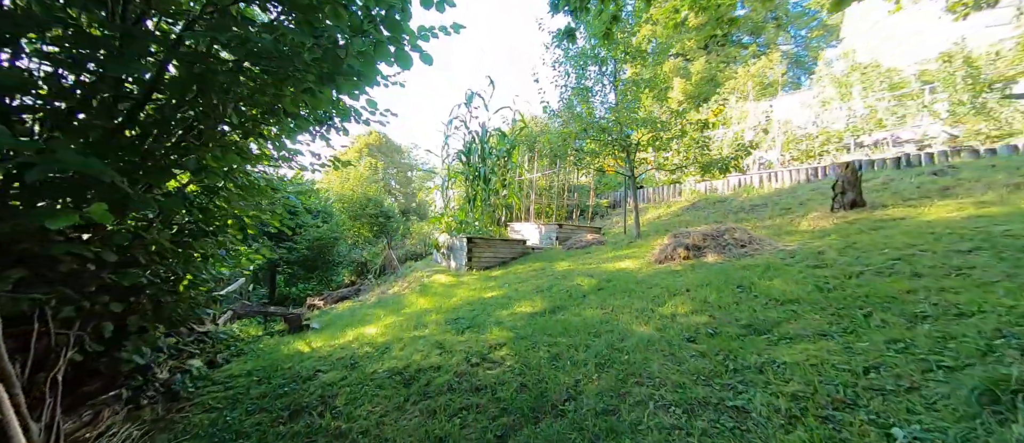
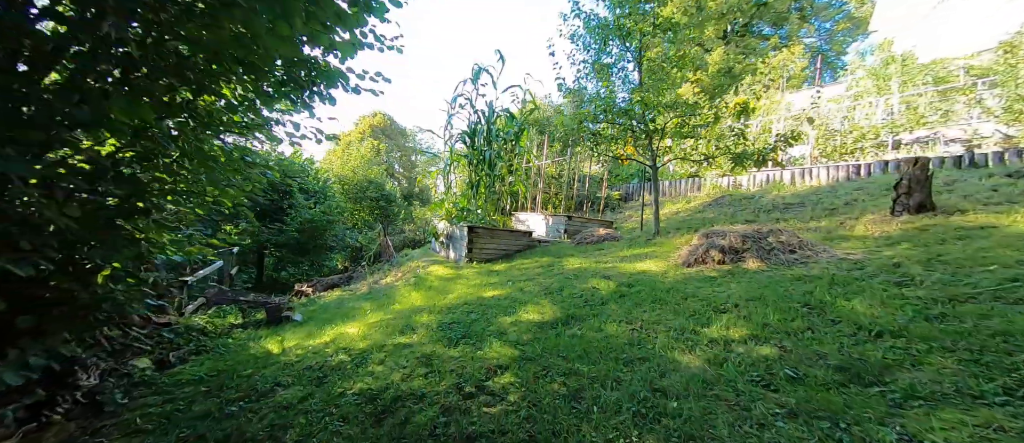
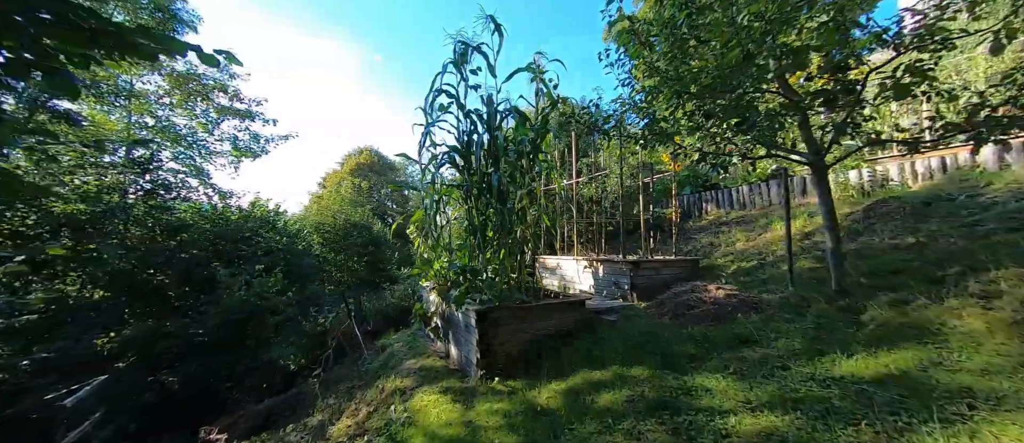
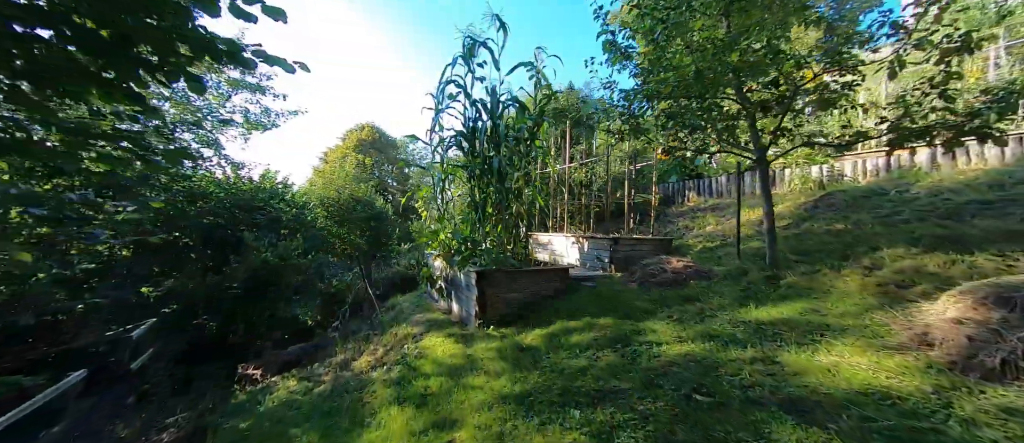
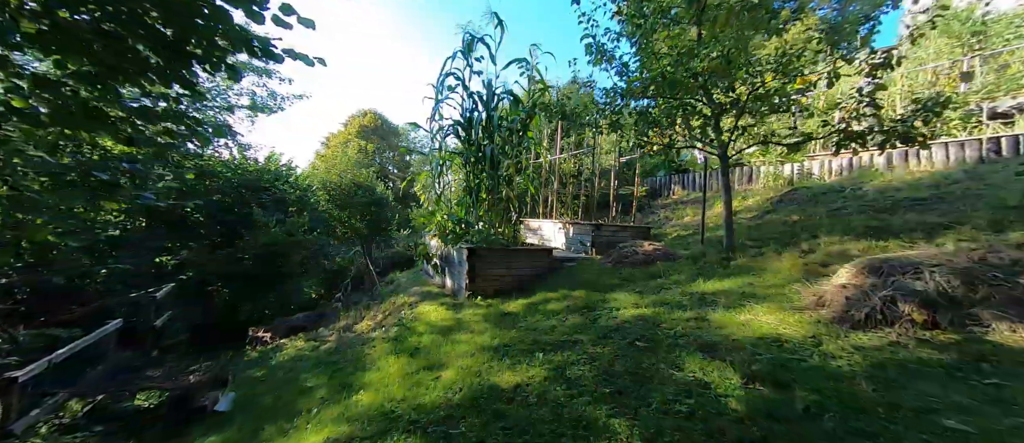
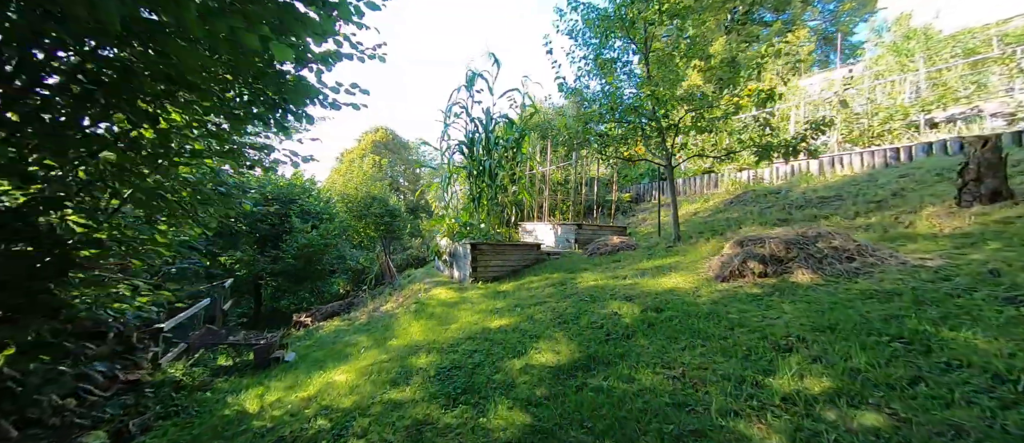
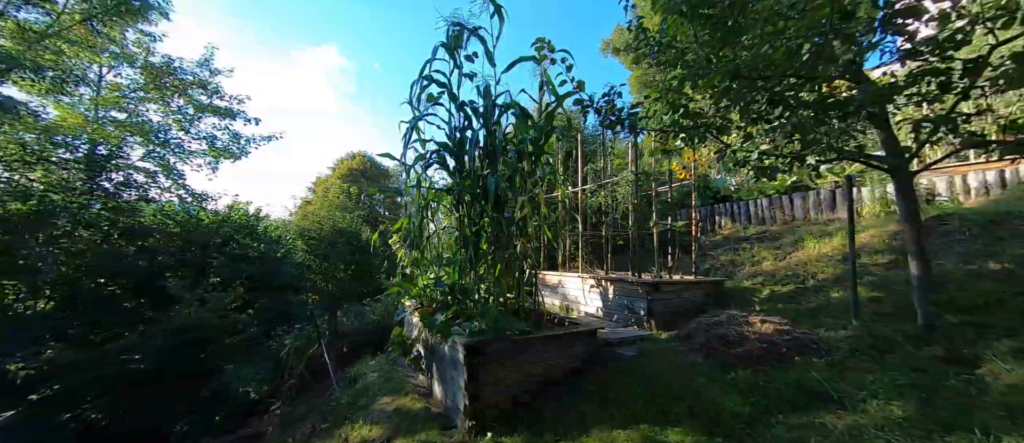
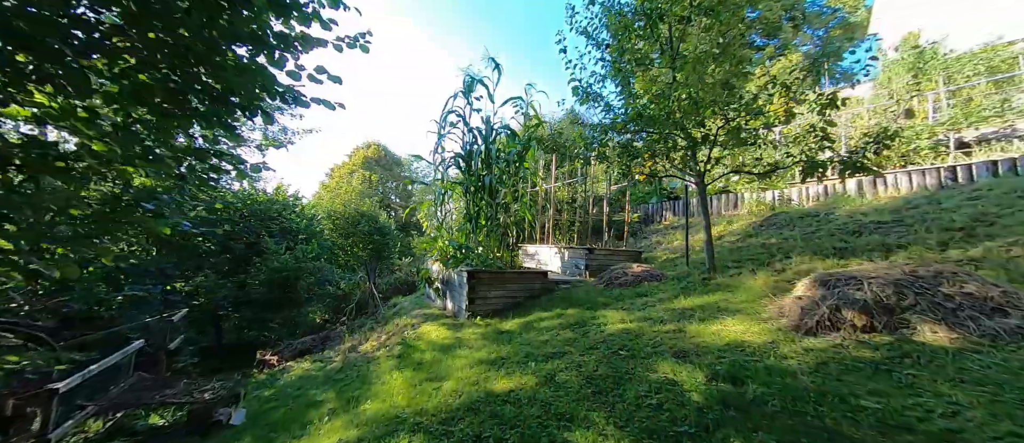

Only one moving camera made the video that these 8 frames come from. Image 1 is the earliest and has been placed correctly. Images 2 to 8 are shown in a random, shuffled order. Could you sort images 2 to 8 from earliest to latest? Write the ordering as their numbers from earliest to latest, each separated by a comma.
2, 6, 8, 5, 4, 3, 7
